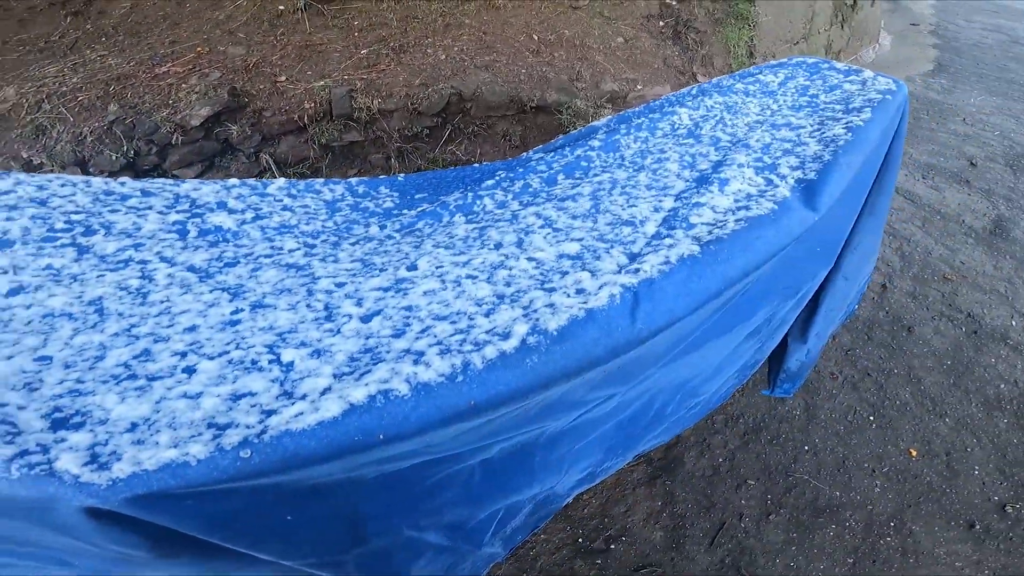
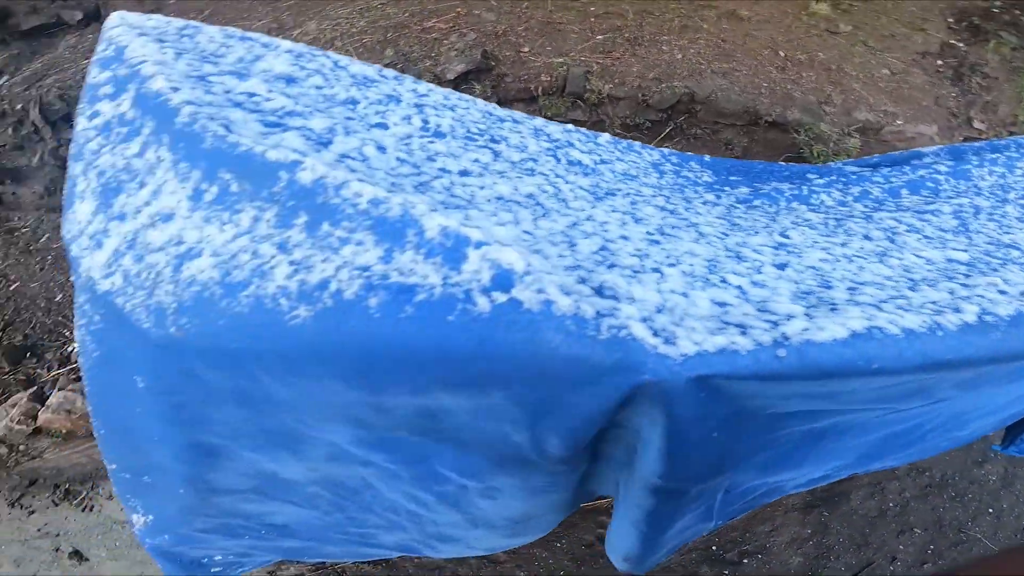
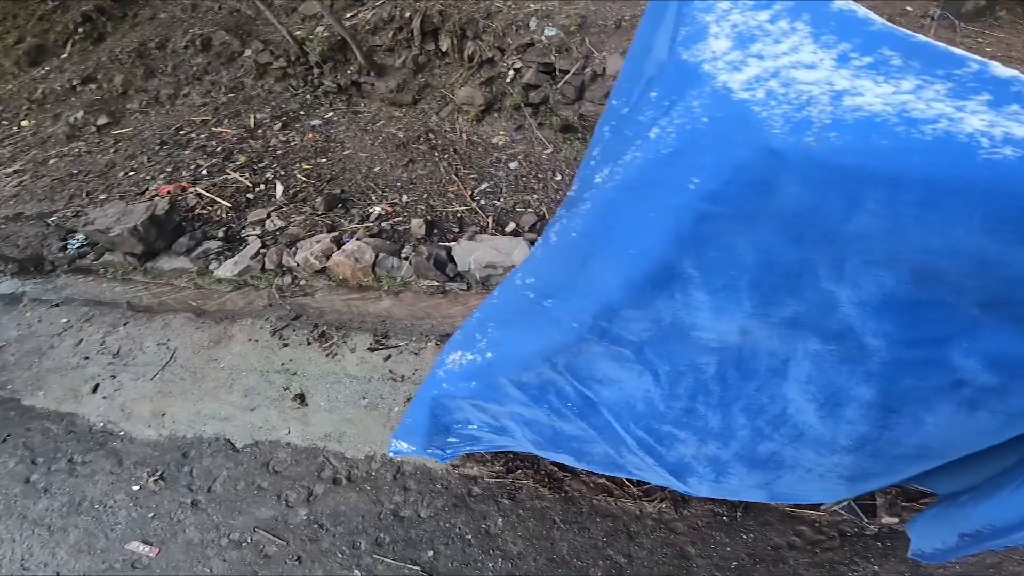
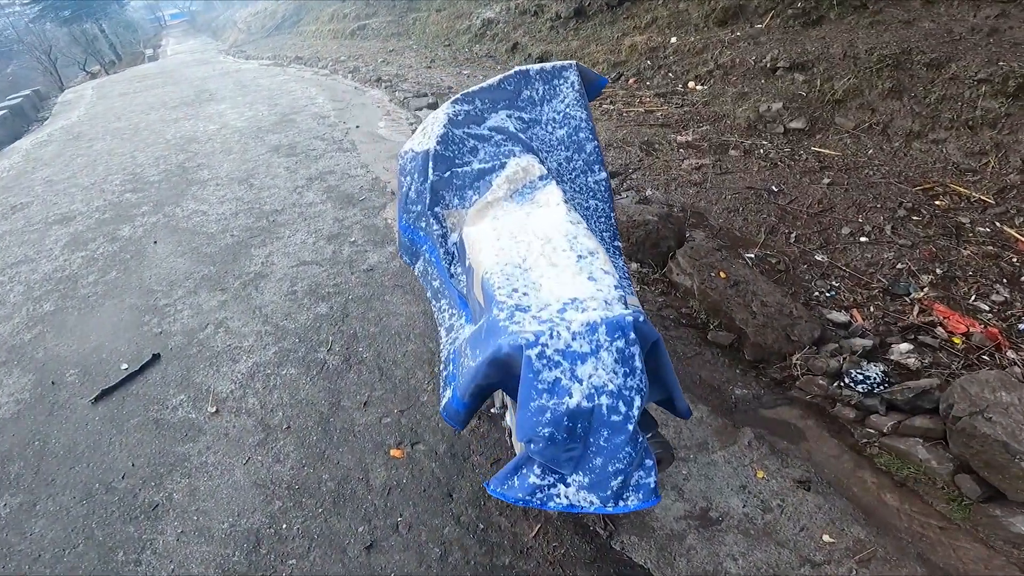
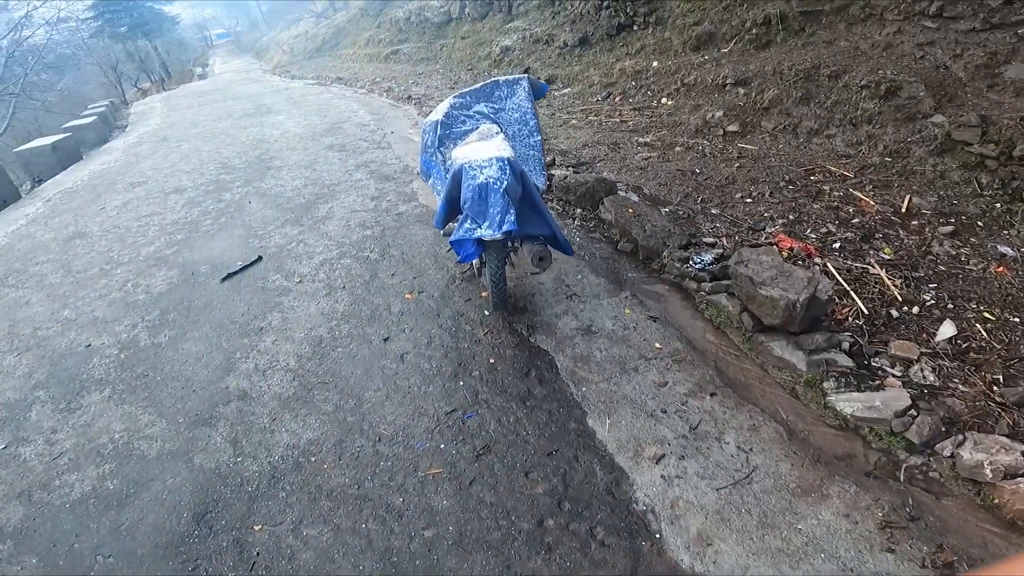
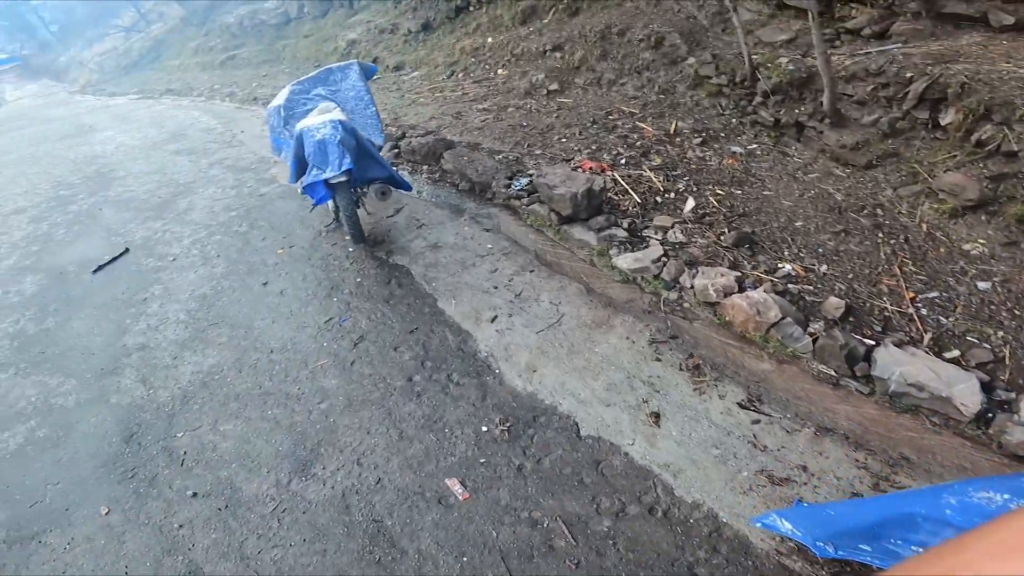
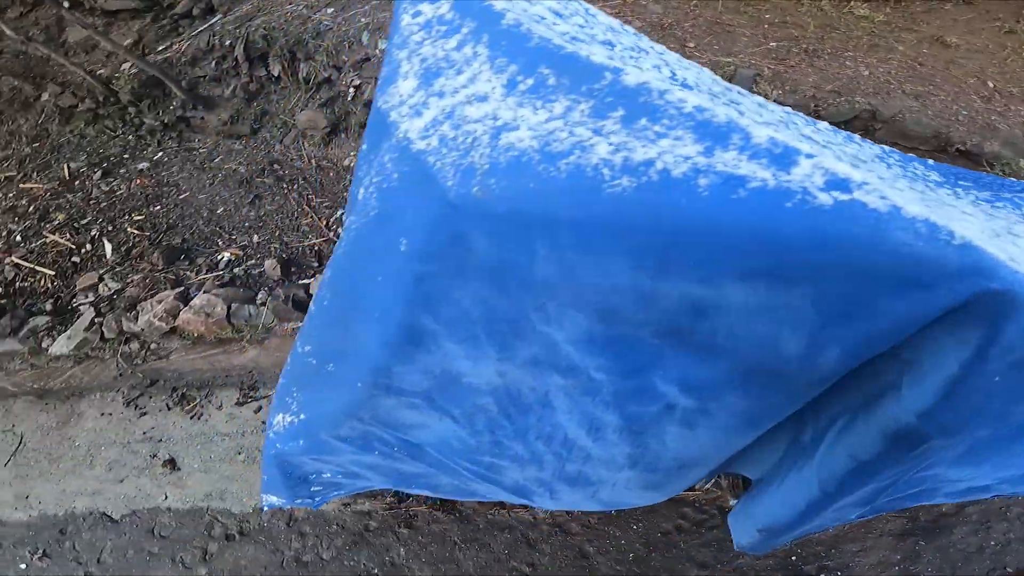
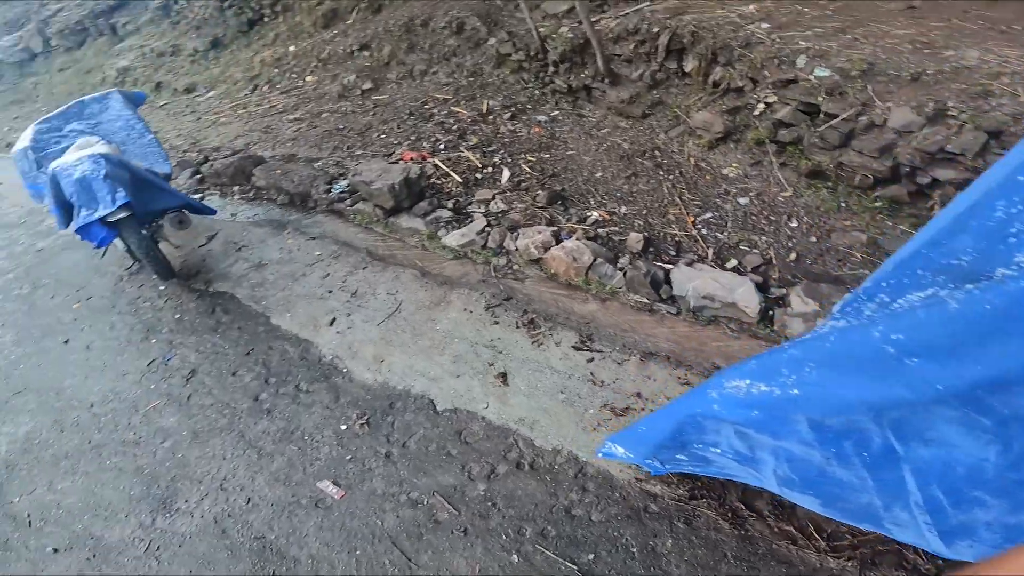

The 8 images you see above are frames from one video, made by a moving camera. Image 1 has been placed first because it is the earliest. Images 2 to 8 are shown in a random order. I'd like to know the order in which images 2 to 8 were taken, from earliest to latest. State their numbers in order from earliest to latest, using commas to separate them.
2, 7, 3, 8, 6, 5, 4
